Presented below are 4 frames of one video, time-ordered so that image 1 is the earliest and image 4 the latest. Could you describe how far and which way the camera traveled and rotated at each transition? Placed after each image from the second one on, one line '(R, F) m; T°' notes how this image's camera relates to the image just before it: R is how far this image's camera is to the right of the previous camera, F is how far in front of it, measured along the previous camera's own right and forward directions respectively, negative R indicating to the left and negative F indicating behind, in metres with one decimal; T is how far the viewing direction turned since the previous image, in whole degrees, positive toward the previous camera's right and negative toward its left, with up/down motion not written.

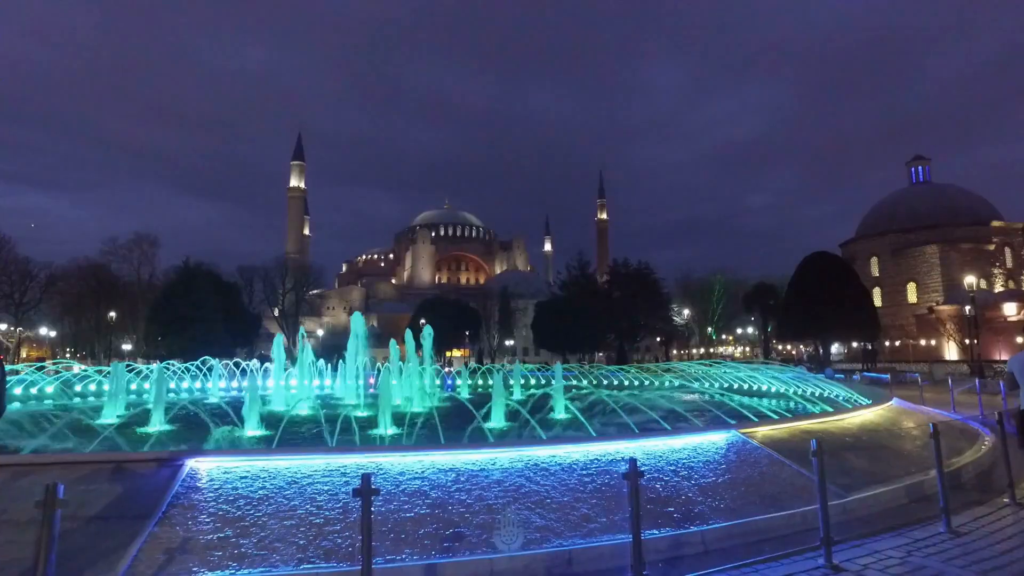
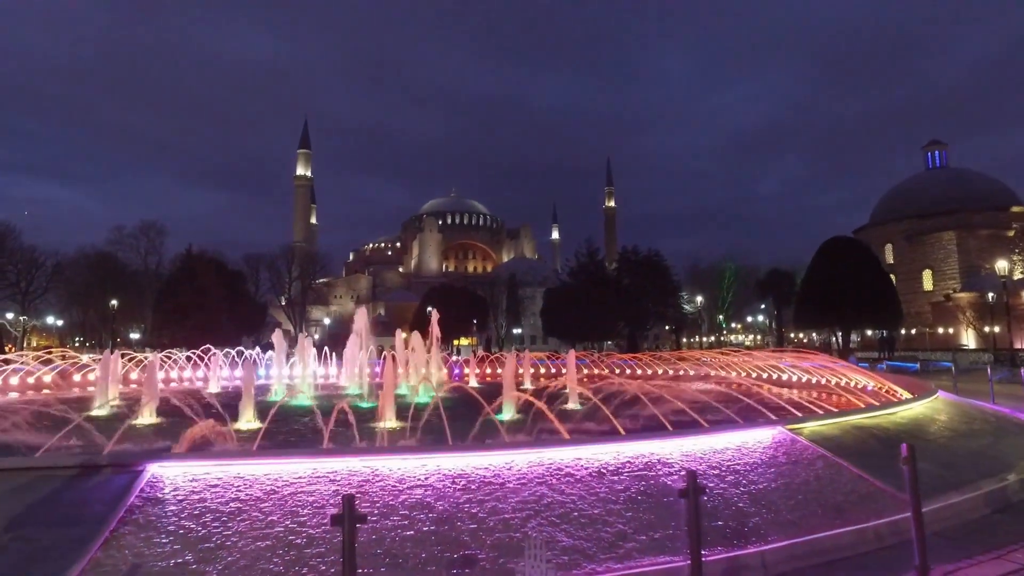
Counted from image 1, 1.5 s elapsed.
(-0.1, +0.9) m; -1°
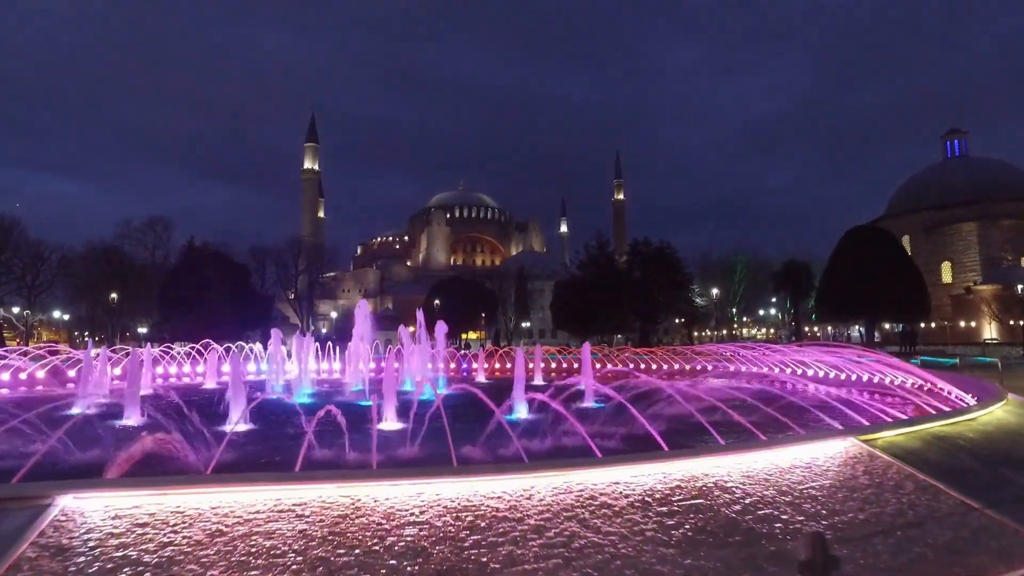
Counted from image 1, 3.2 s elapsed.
(-0.1, +1.2) m; -1°
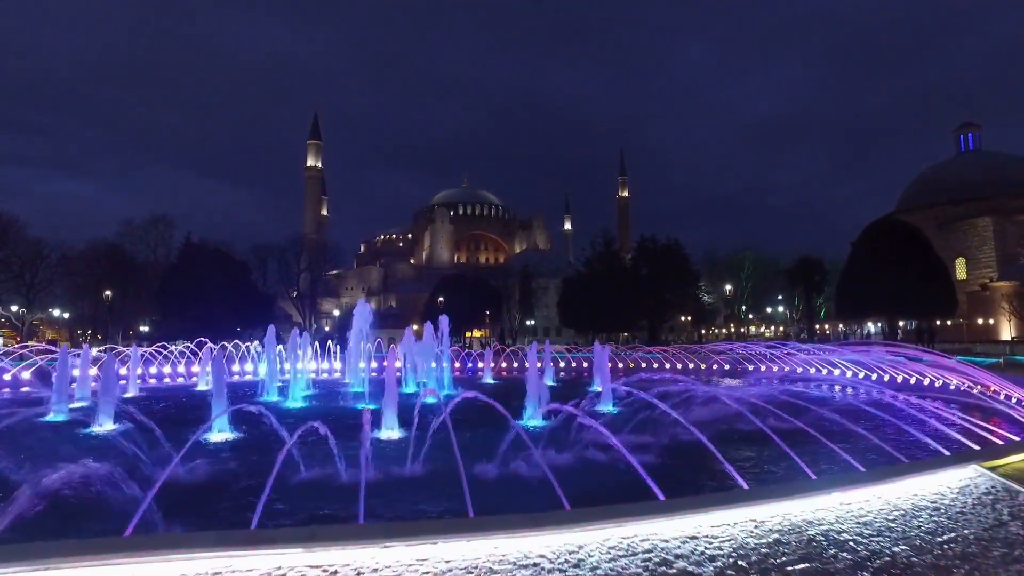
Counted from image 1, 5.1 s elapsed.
(-0.2, +1.3) m; 0°
